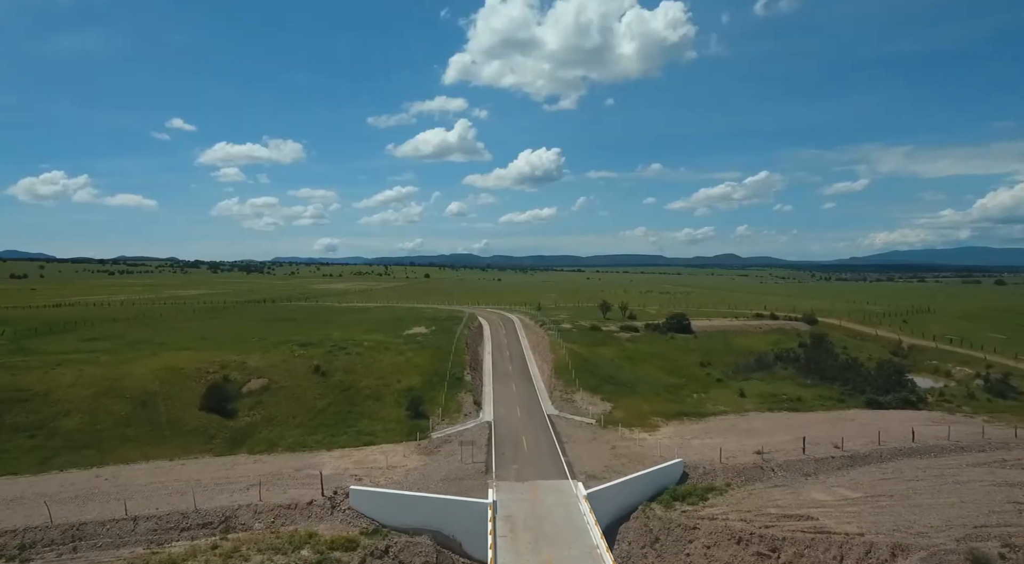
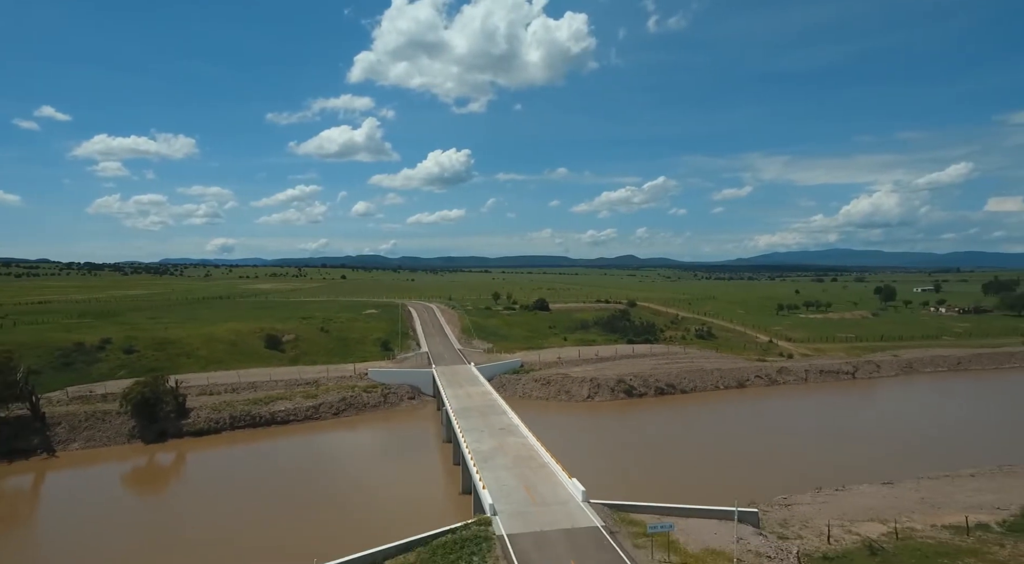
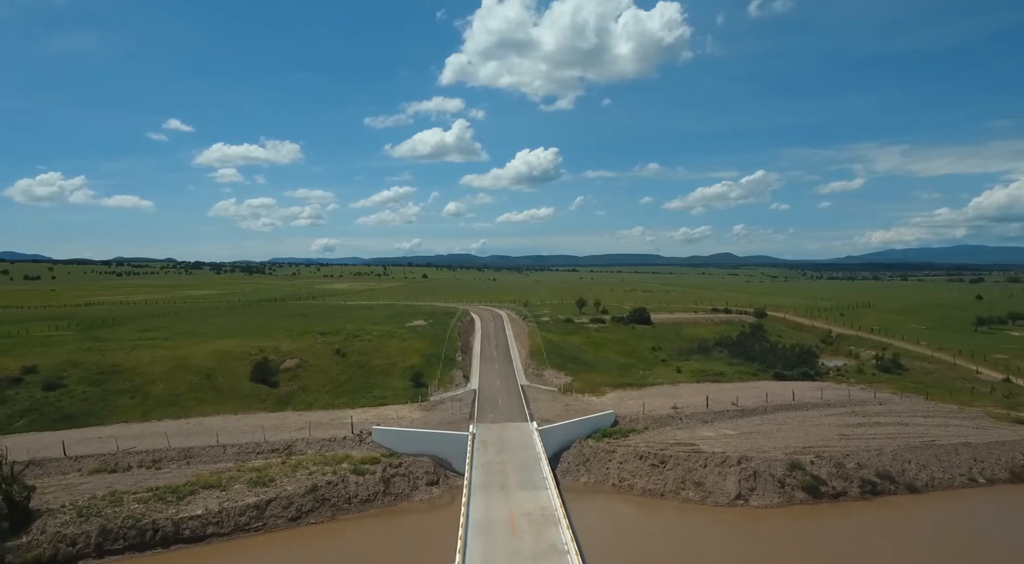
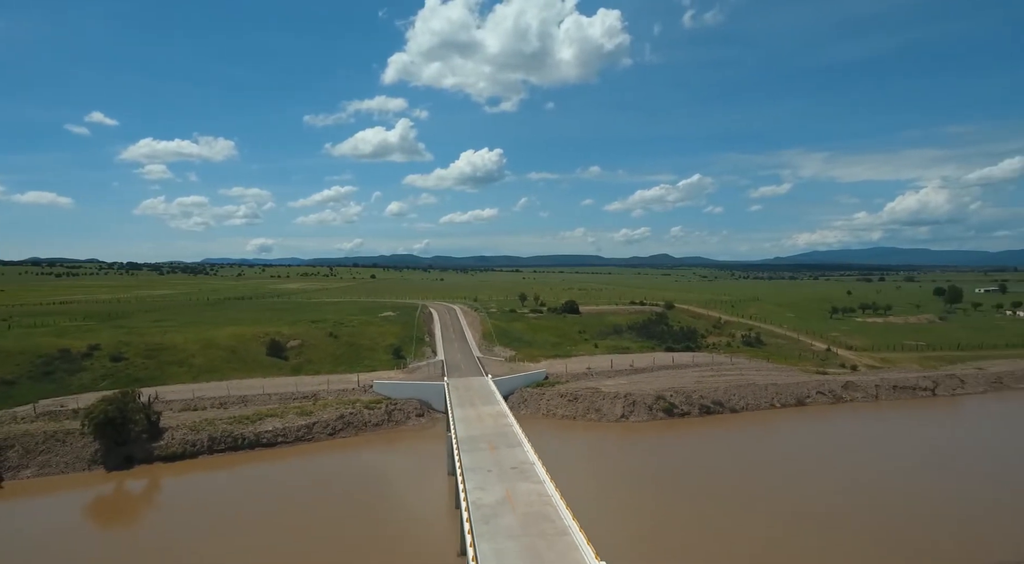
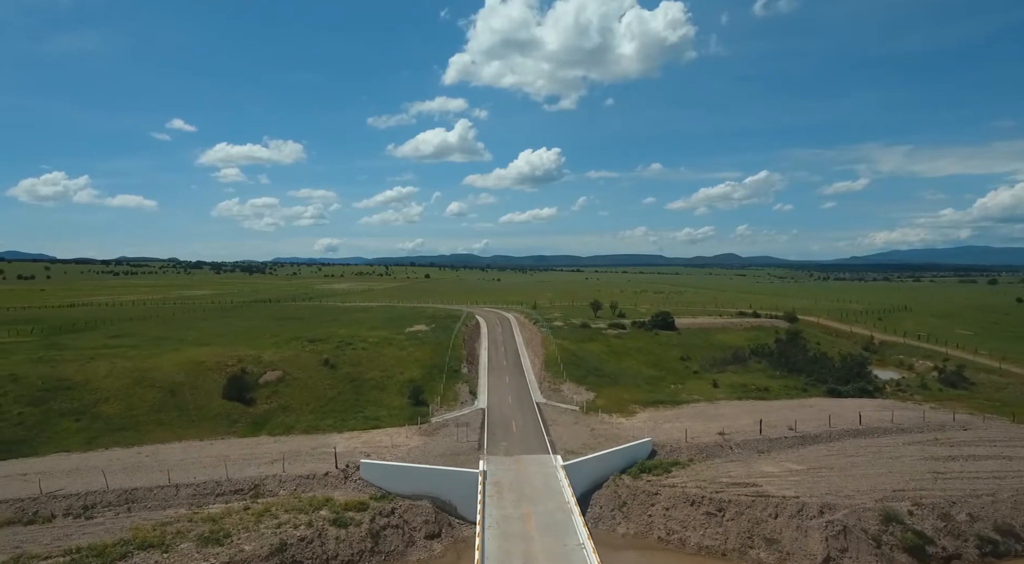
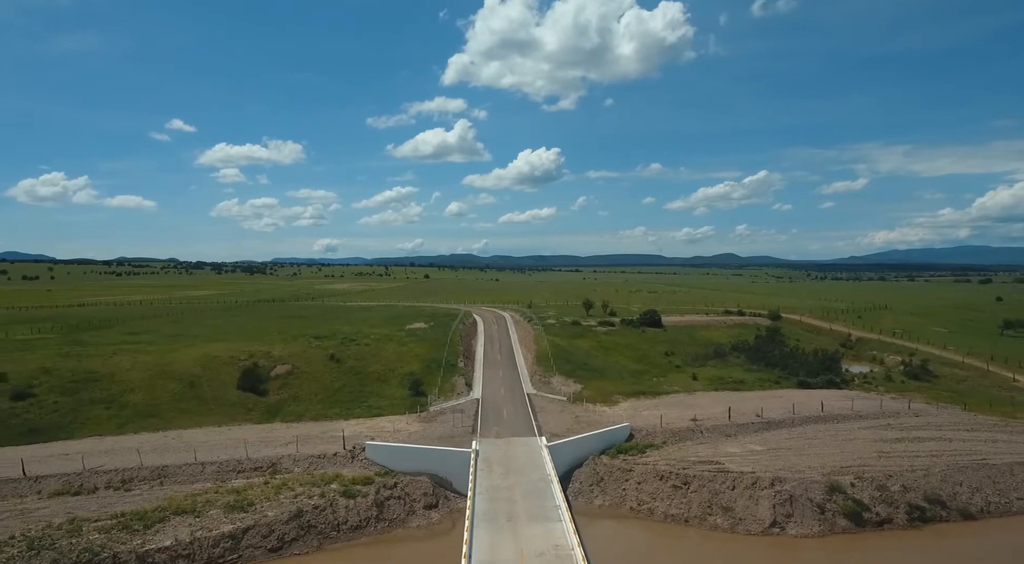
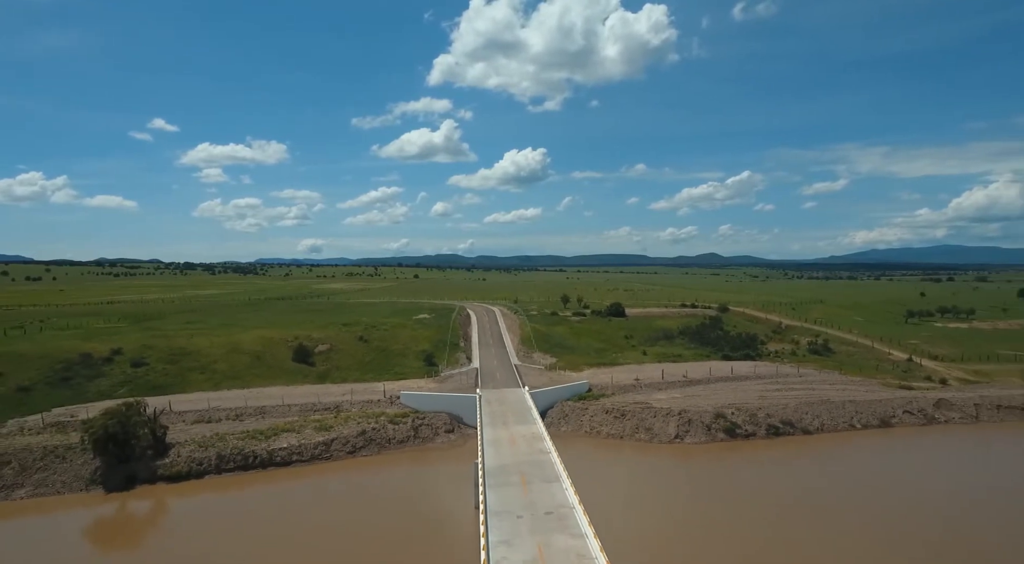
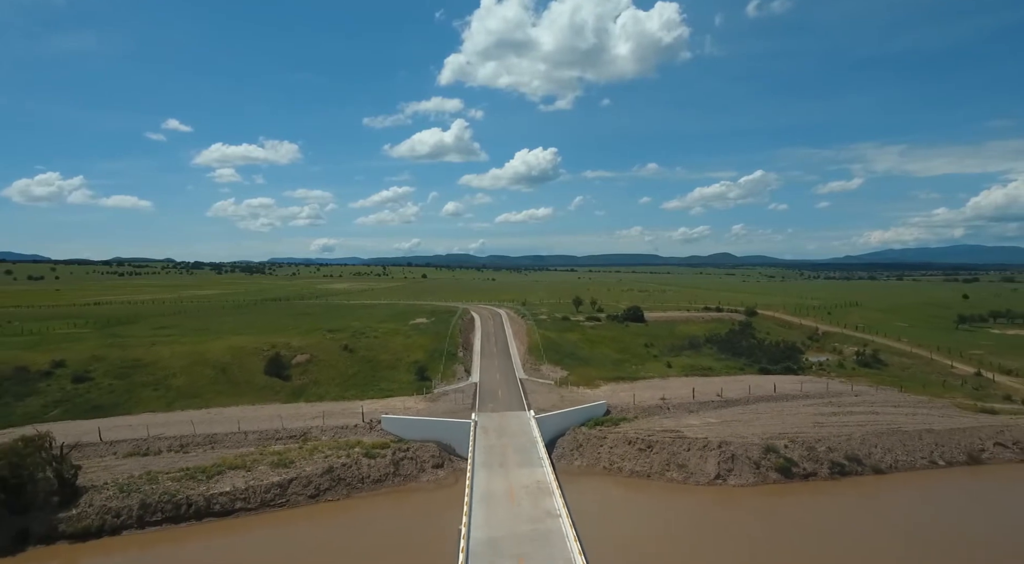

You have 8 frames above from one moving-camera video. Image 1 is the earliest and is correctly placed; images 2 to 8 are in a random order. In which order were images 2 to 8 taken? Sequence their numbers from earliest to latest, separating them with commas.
5, 6, 3, 8, 7, 4, 2
